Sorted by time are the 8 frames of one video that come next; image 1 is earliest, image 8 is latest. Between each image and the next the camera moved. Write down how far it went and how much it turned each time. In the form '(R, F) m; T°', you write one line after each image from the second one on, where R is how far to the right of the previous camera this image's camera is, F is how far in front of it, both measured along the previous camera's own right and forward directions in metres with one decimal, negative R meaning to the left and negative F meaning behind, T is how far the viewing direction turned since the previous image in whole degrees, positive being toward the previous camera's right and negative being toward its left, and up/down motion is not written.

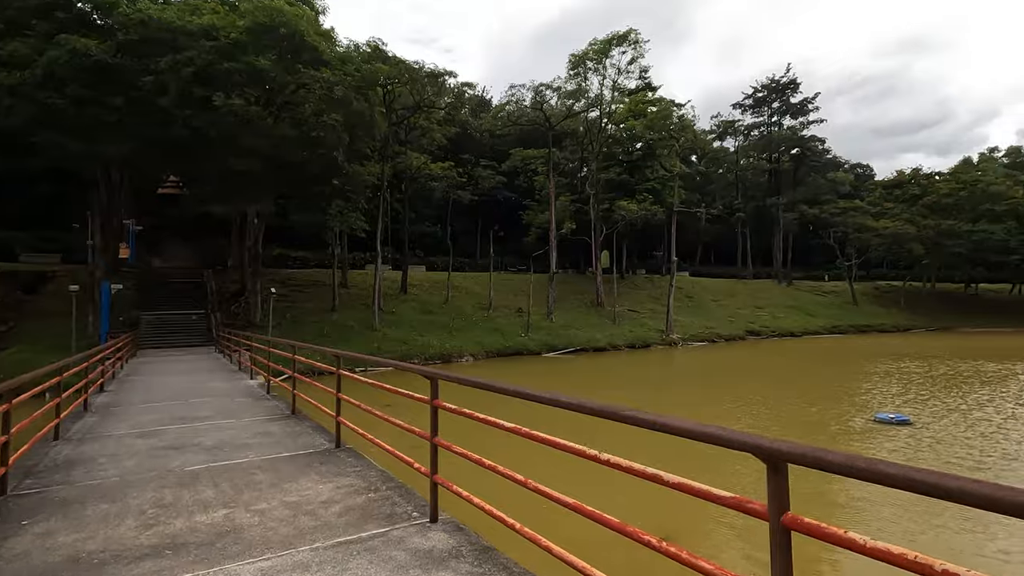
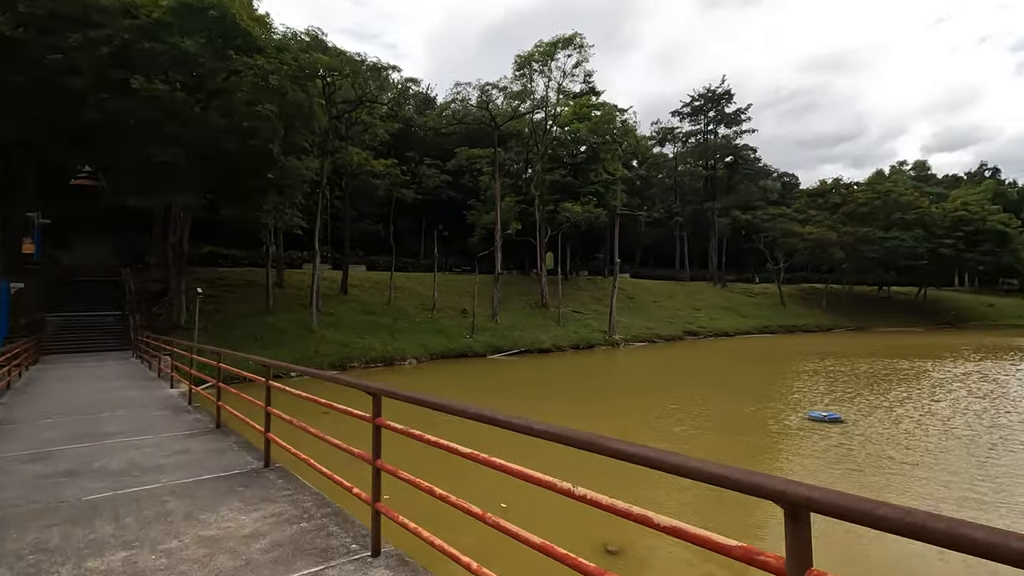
(0.0, +0.3) m; +6°
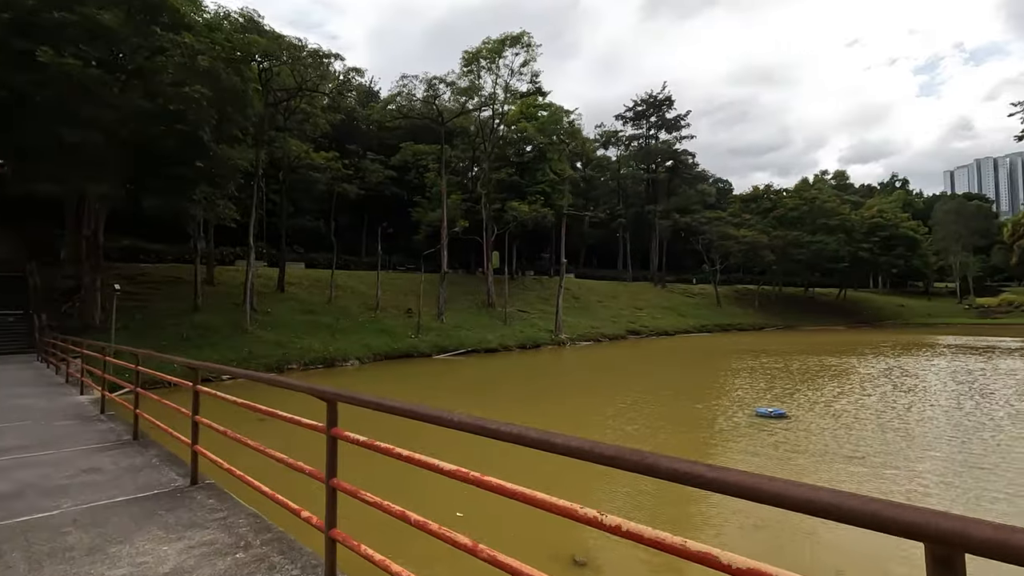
(-0.2, +0.3) m; +6°
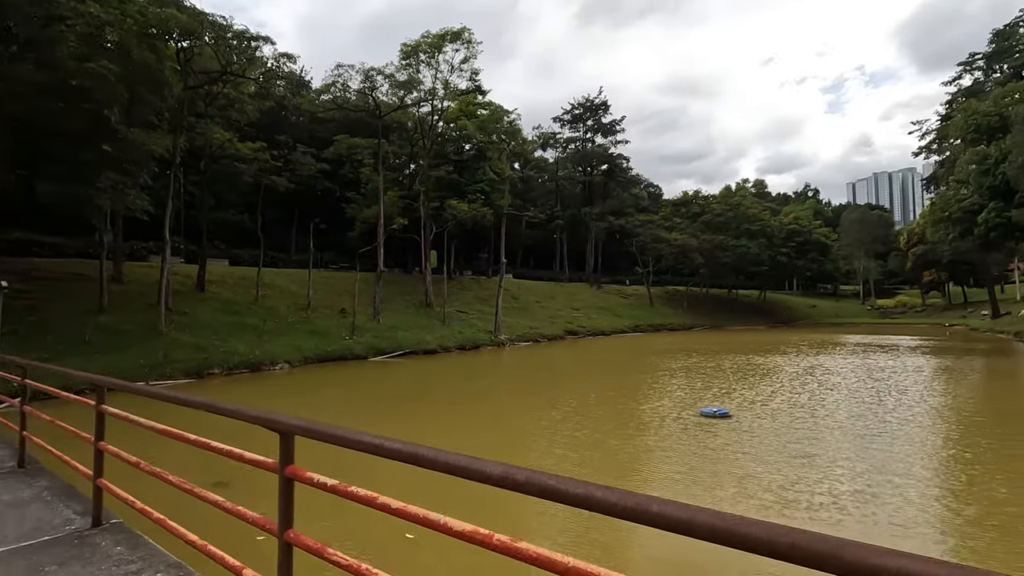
(-0.2, +0.4) m; +7°
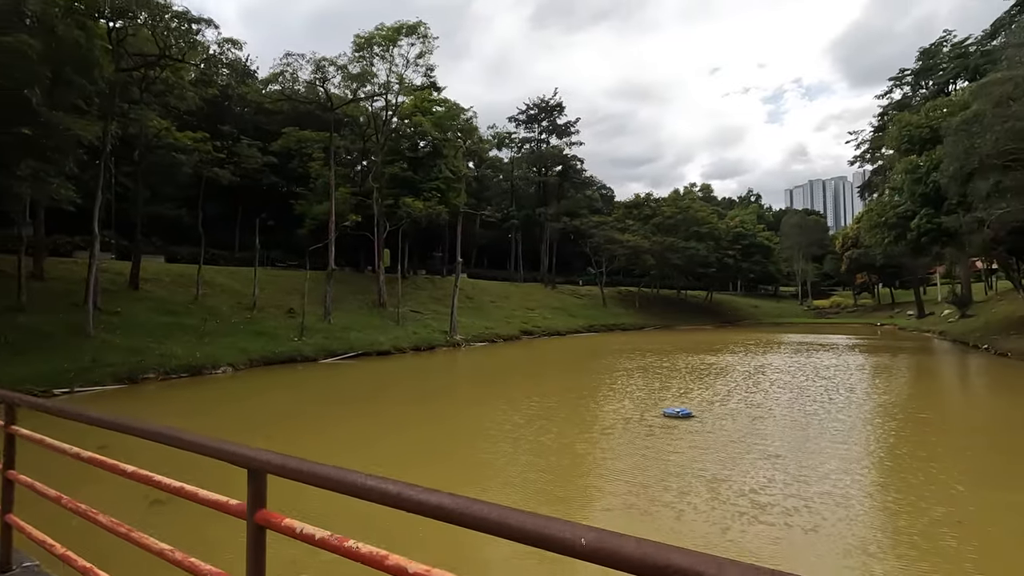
(-0.2, +0.3) m; +5°
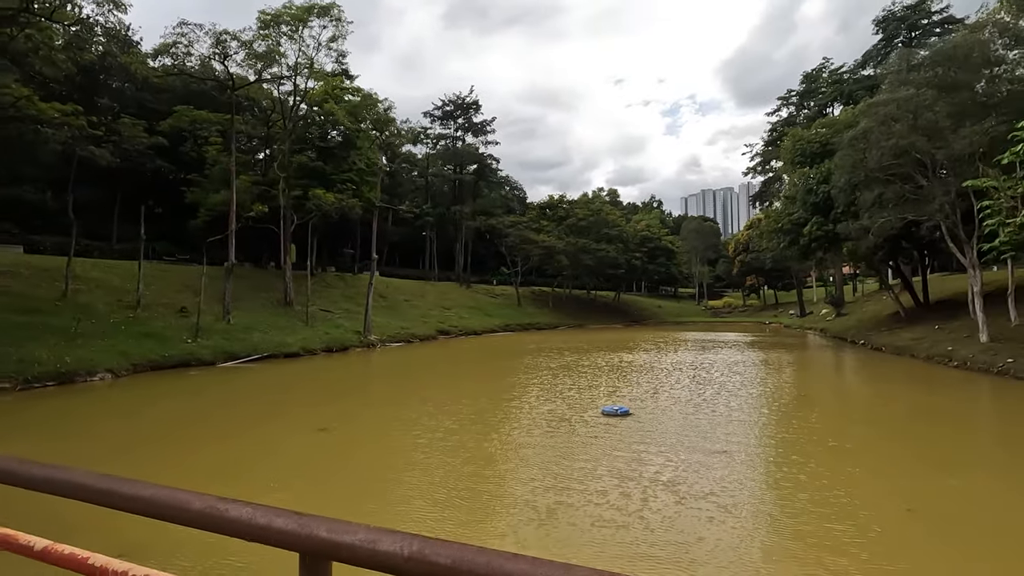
(-0.5, +0.5) m; +10°
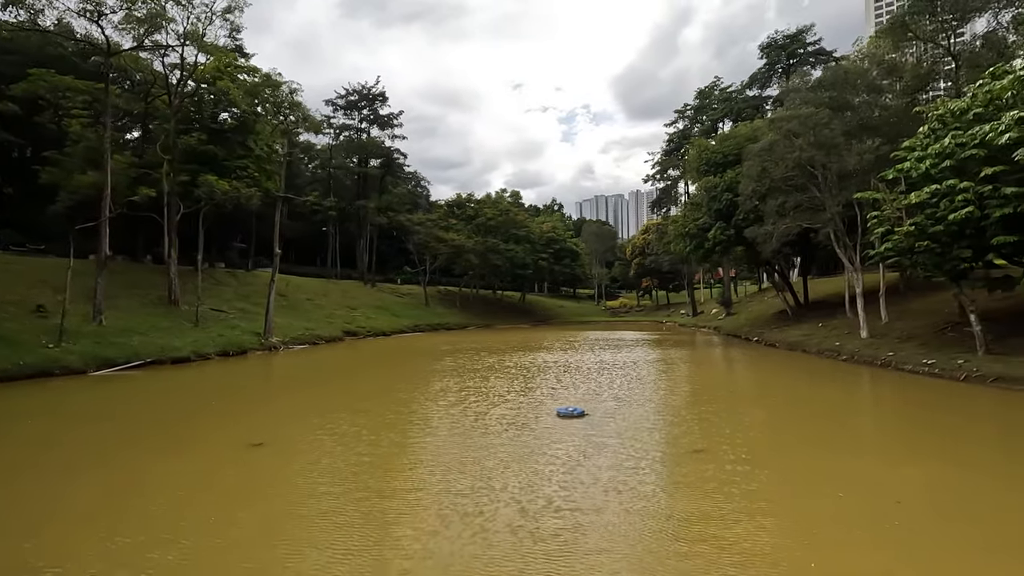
(-1.0, +0.7) m; +11°
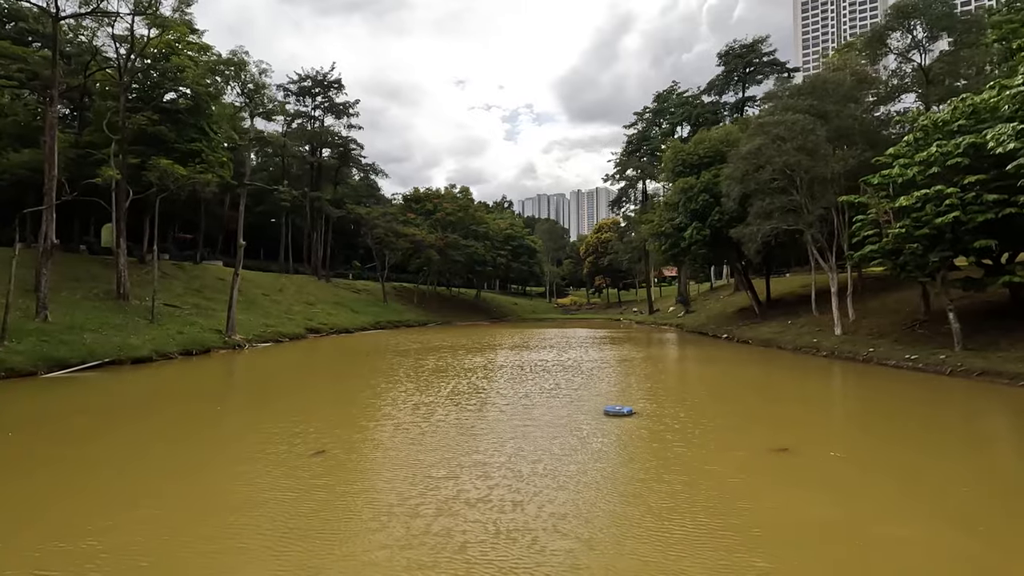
(-1.9, +0.5) m; +6°
